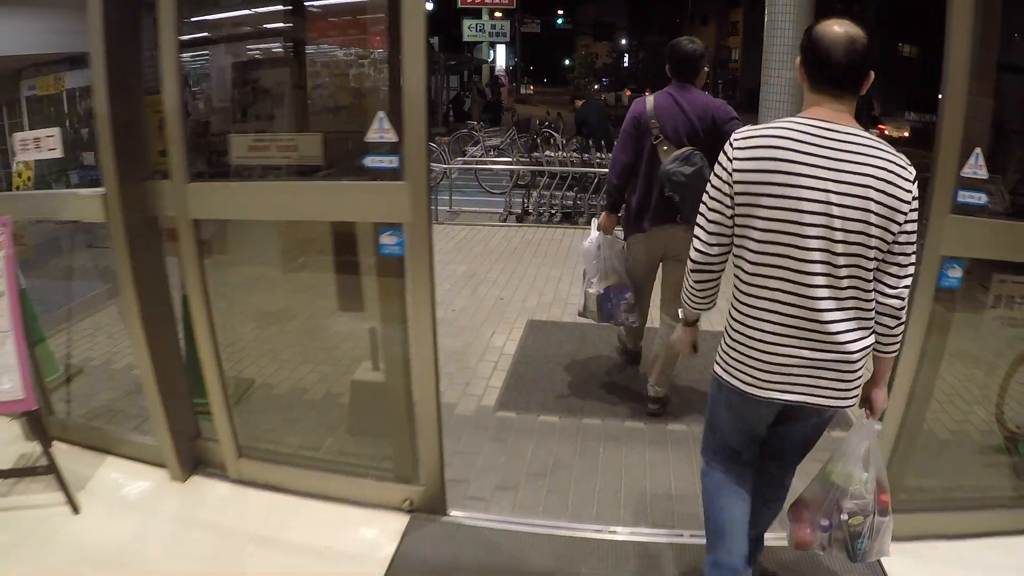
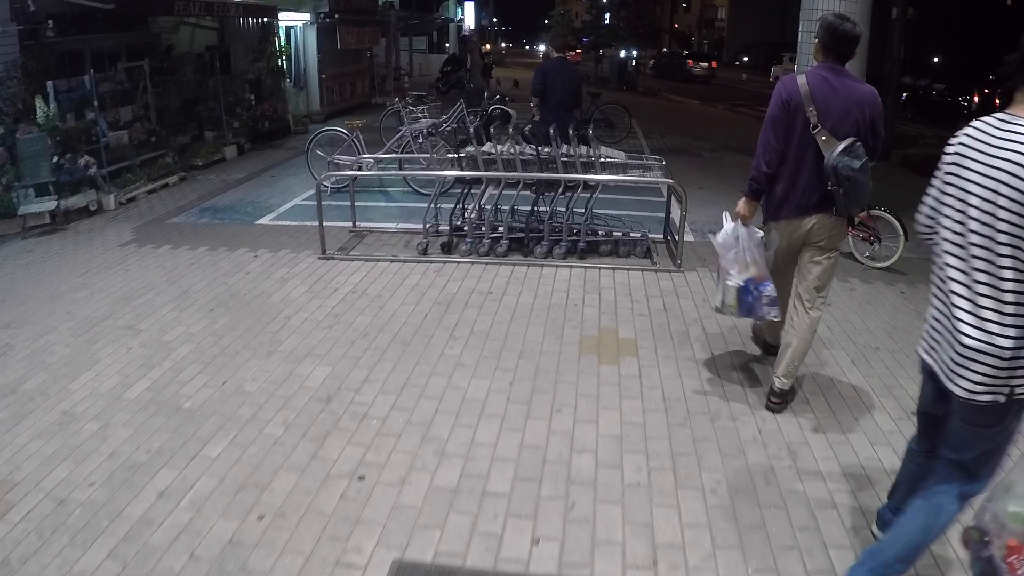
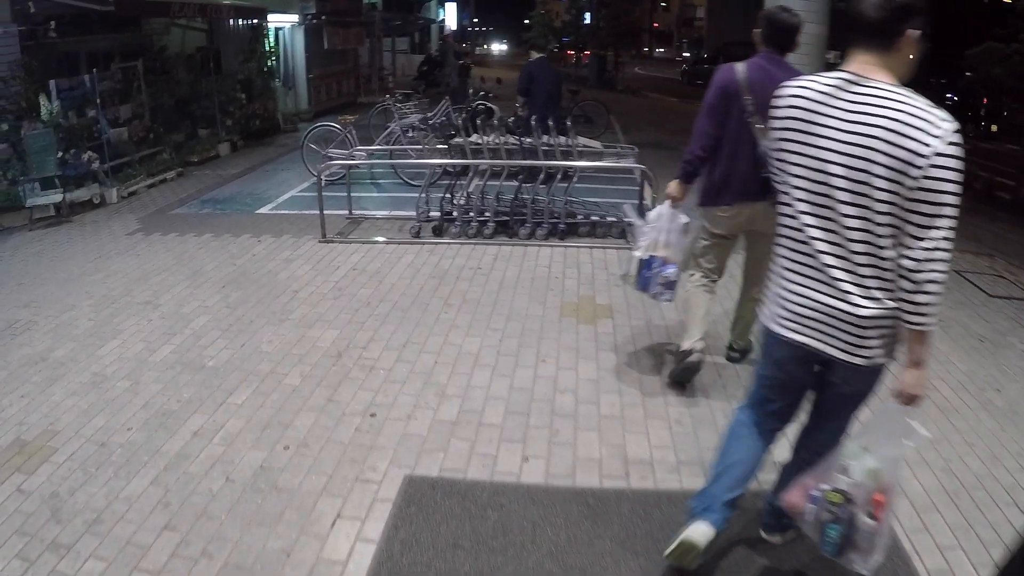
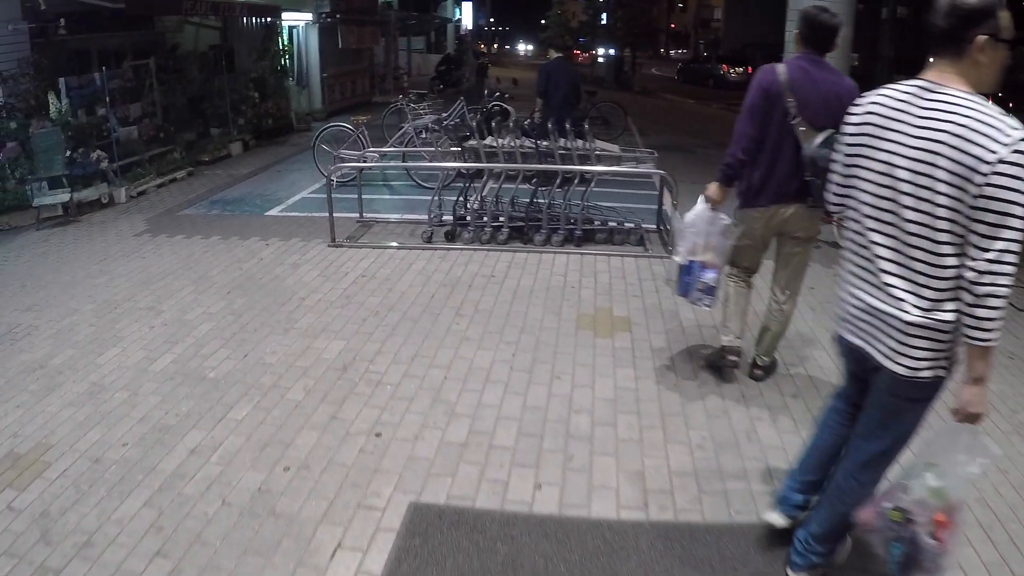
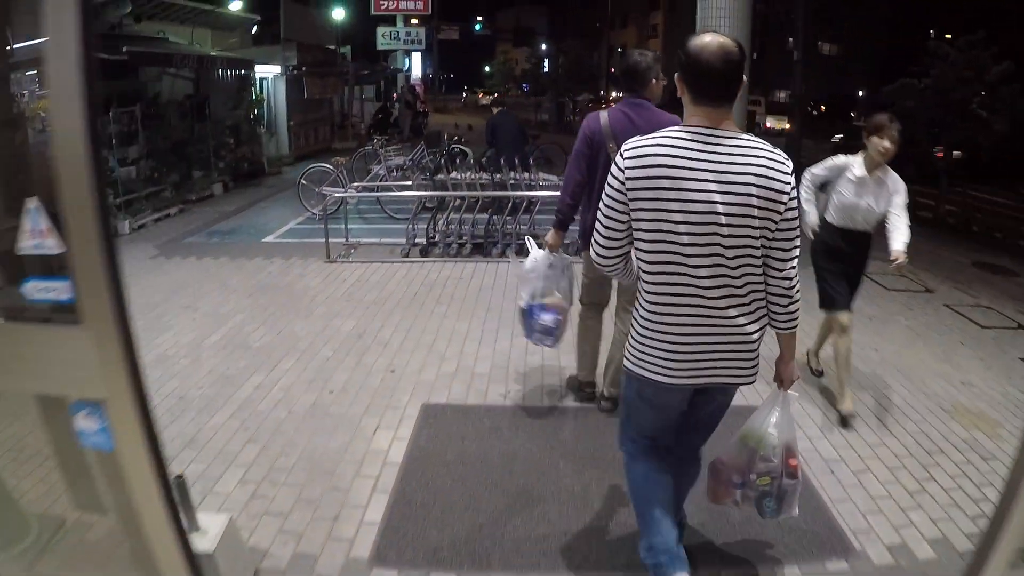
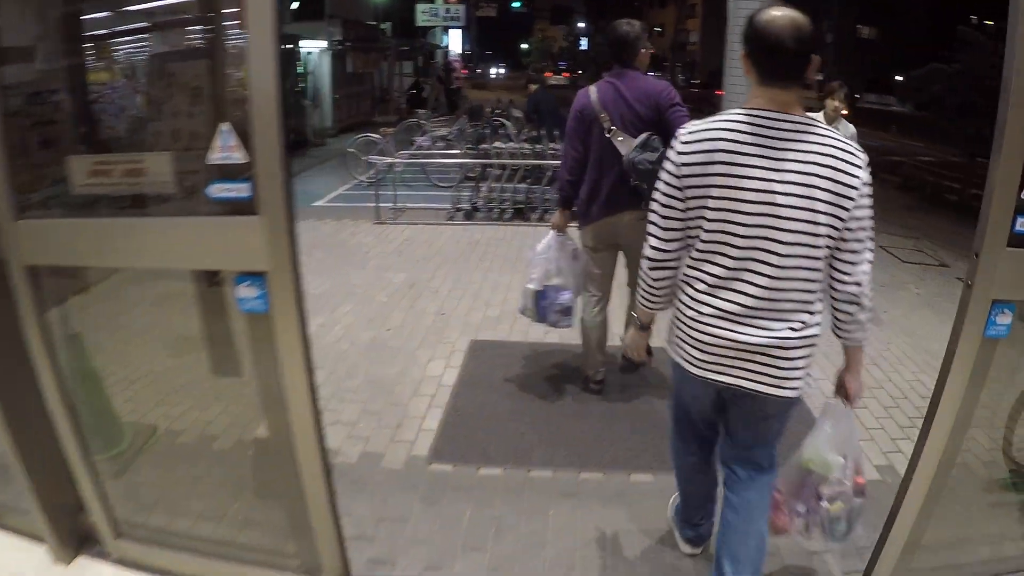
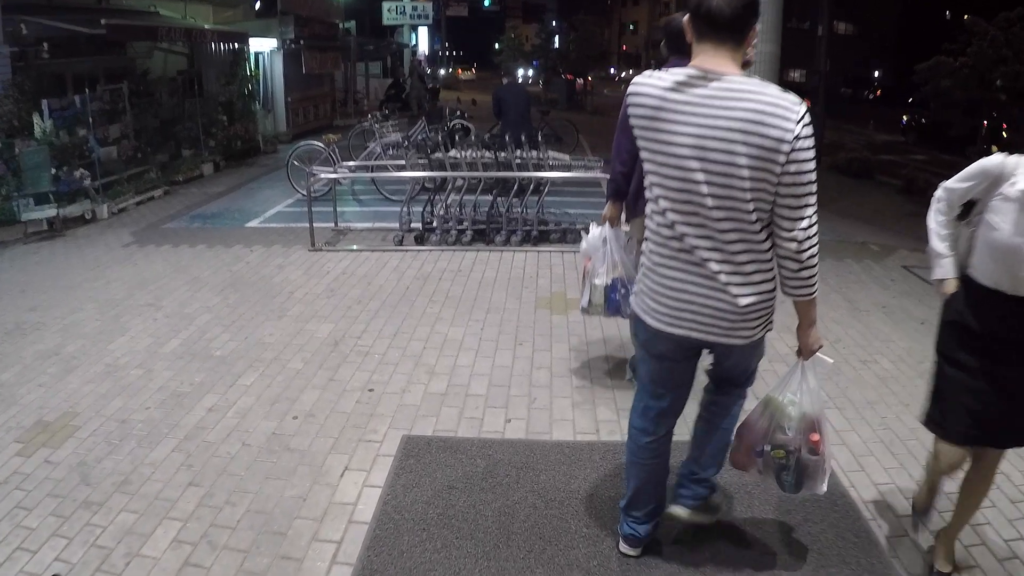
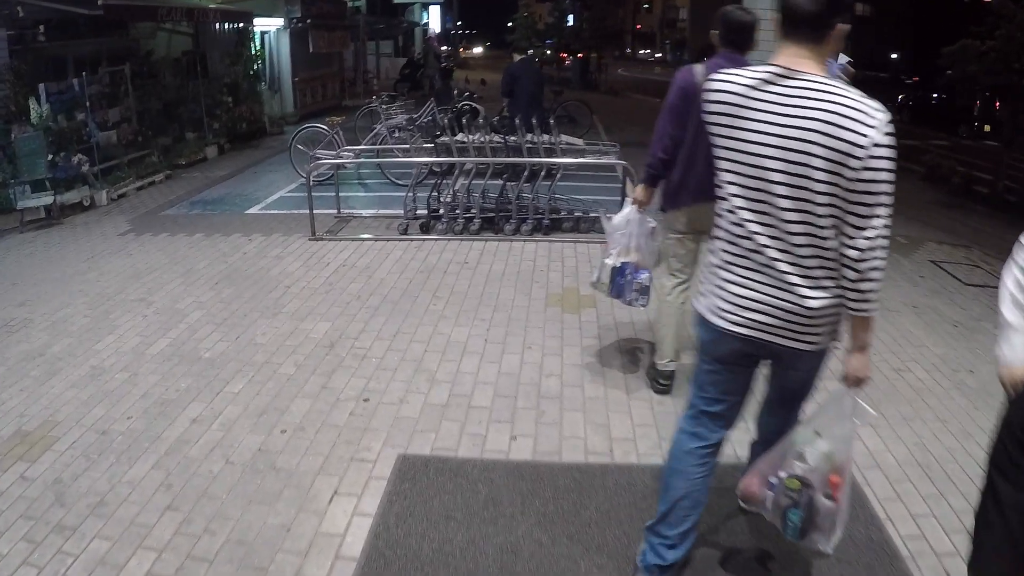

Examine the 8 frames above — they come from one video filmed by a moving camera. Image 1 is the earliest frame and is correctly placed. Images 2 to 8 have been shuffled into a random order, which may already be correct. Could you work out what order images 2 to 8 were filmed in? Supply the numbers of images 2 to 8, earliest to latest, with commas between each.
6, 5, 7, 8, 3, 4, 2
